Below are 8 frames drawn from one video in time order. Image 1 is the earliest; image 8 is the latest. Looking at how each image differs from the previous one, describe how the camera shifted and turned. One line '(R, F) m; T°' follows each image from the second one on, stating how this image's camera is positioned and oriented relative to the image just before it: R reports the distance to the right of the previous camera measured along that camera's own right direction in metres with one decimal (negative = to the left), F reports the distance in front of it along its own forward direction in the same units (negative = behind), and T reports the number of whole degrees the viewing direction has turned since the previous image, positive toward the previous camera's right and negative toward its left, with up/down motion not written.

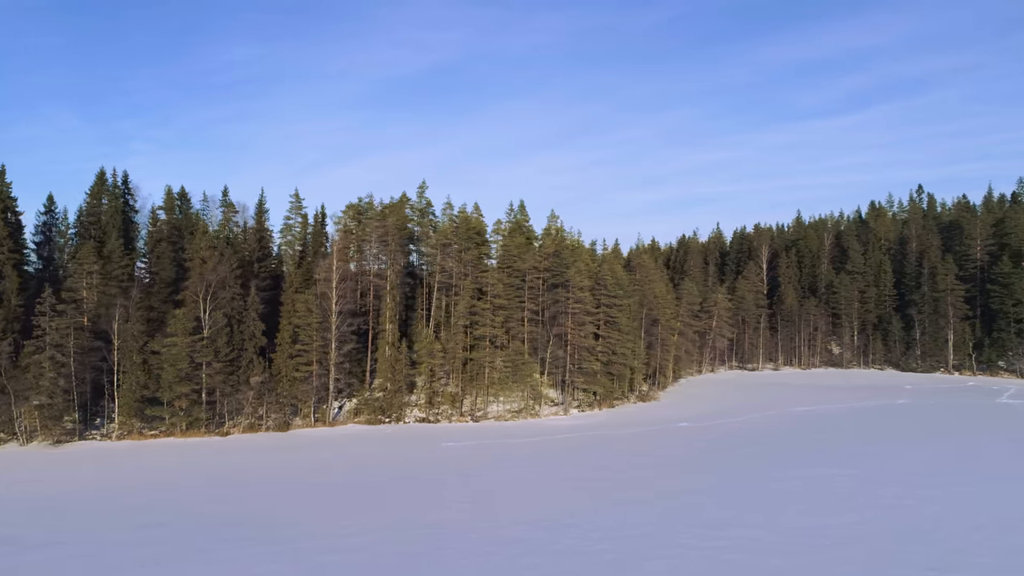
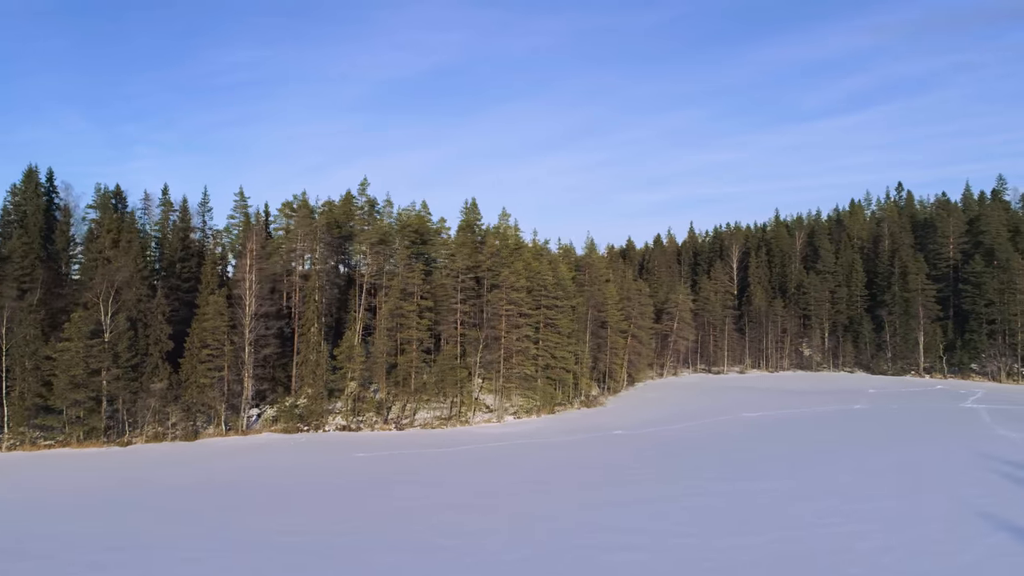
(+3.2, +1.8) m; 0°
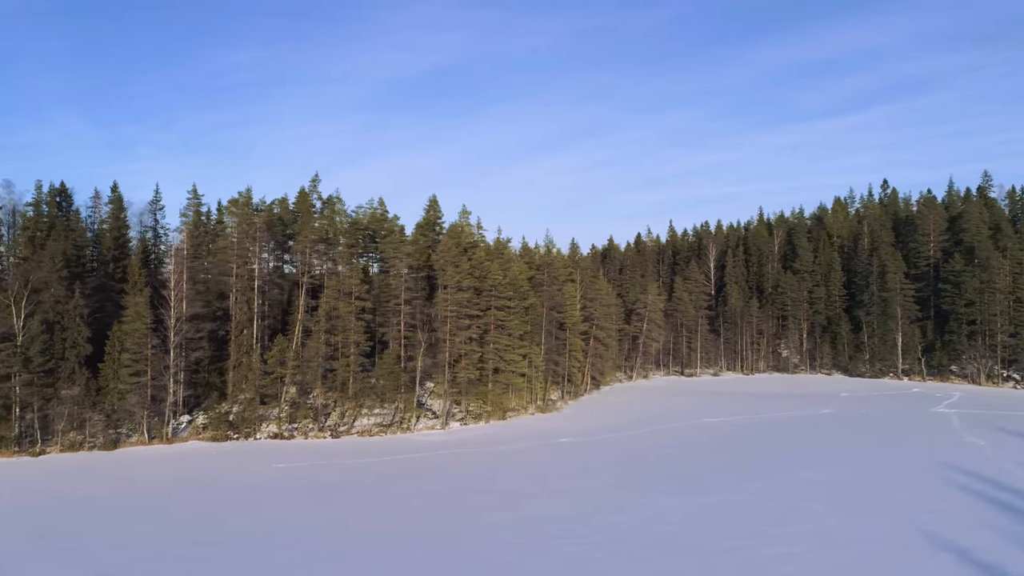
(+2.3, +1.7) m; 0°
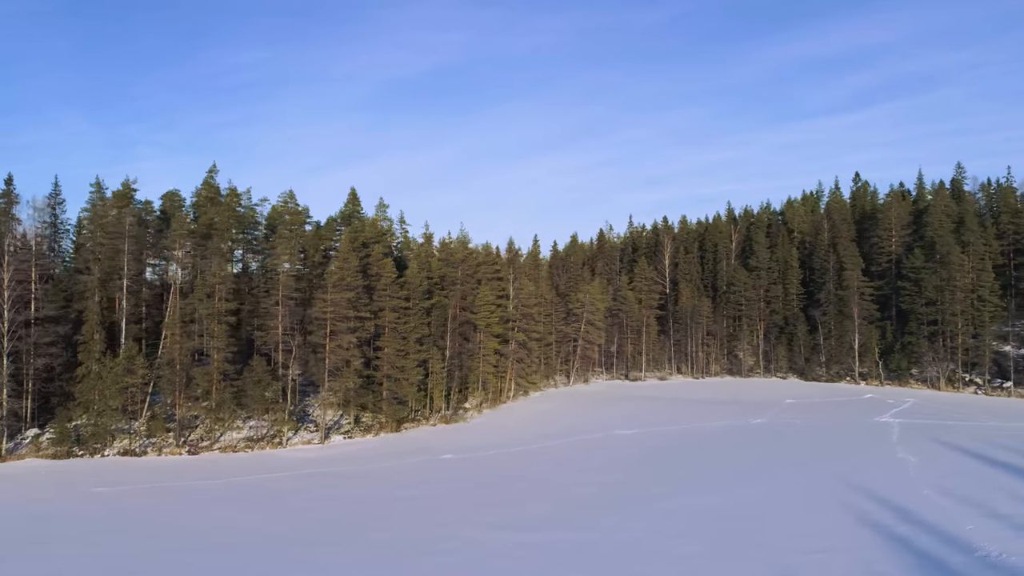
(+4.4, +3.4) m; 0°
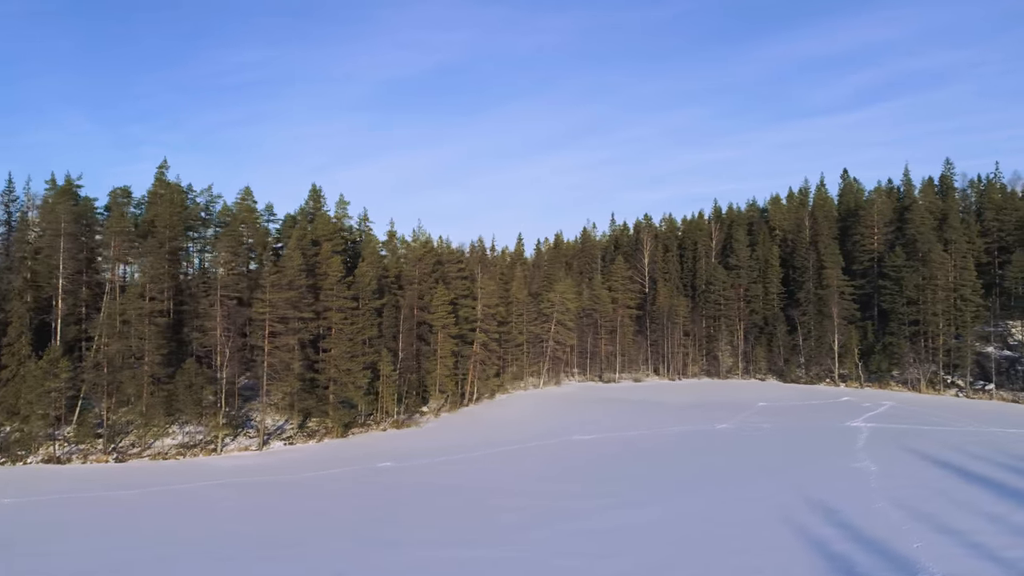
(+2.0, +1.4) m; 0°
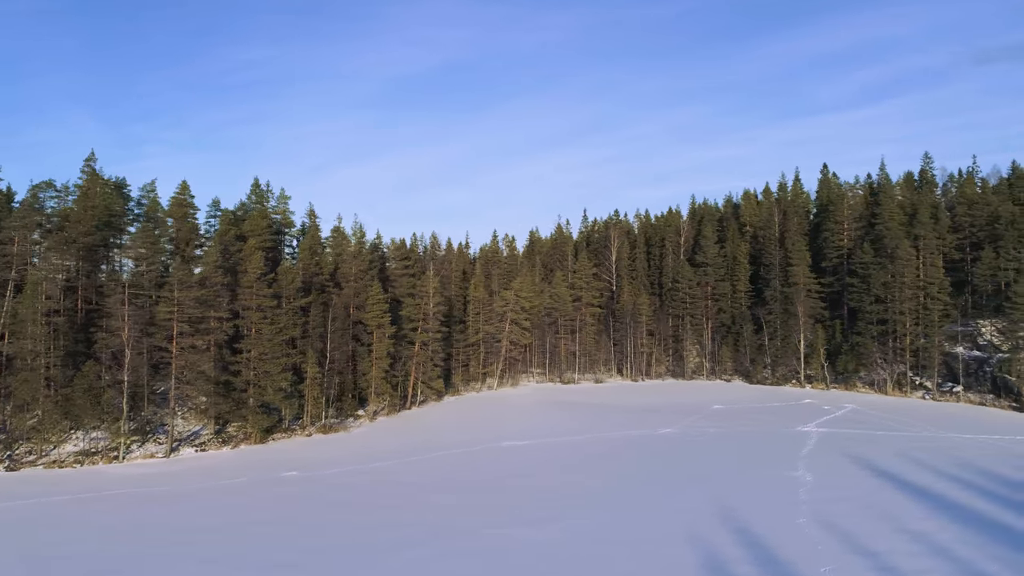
(+2.7, +1.7) m; 0°
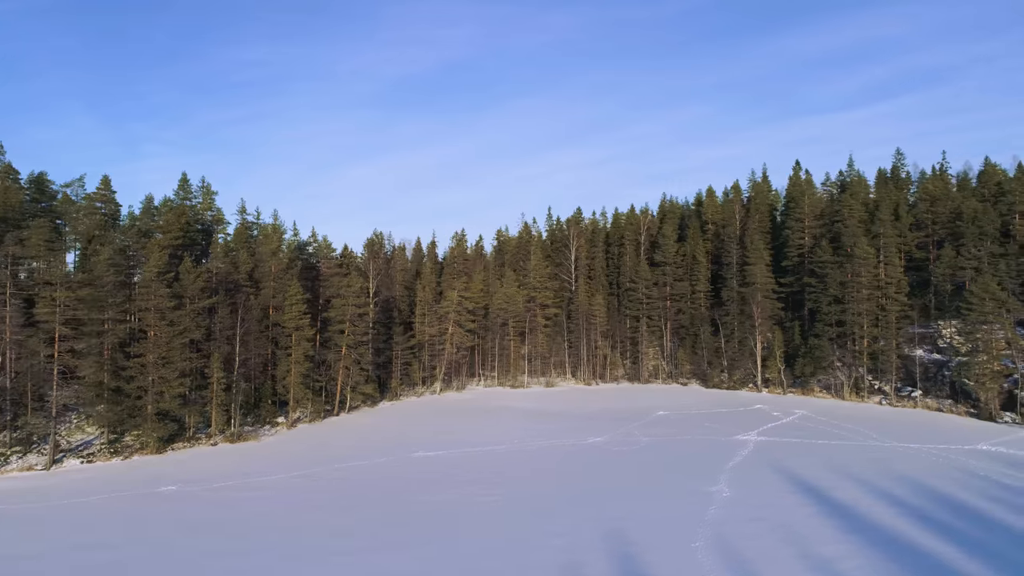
(+2.9, +1.9) m; 0°
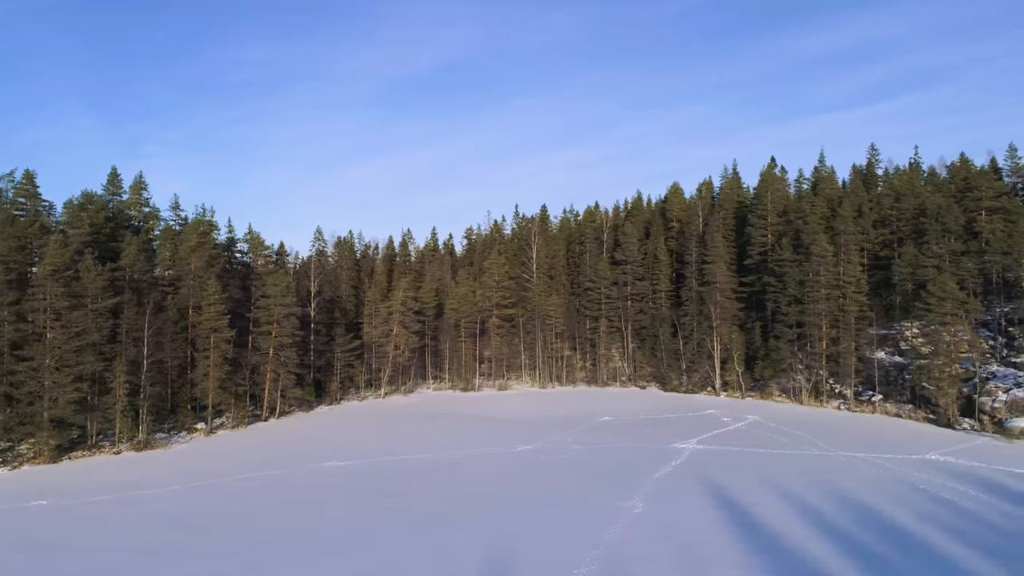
(+2.7, +1.7) m; 0°
